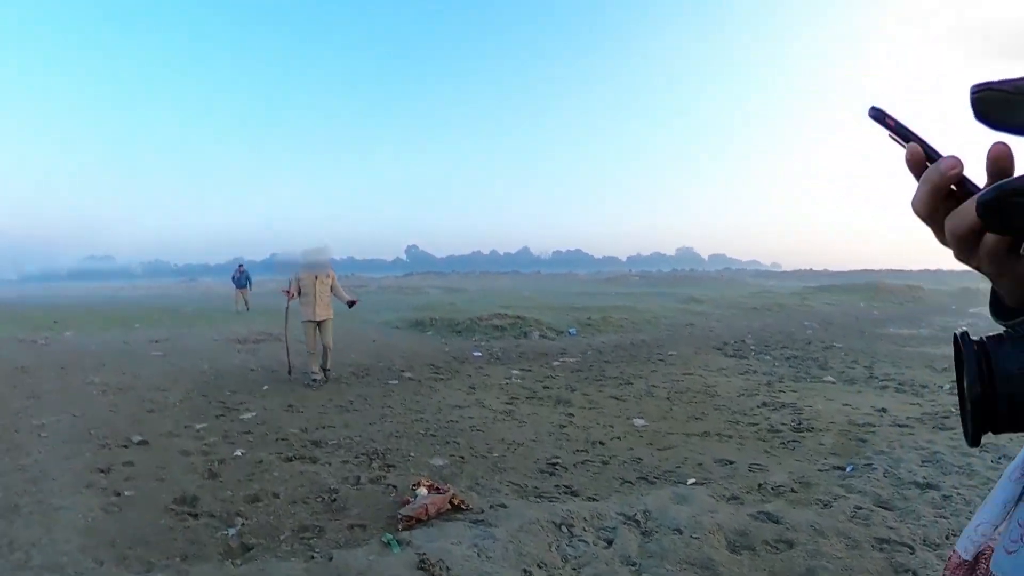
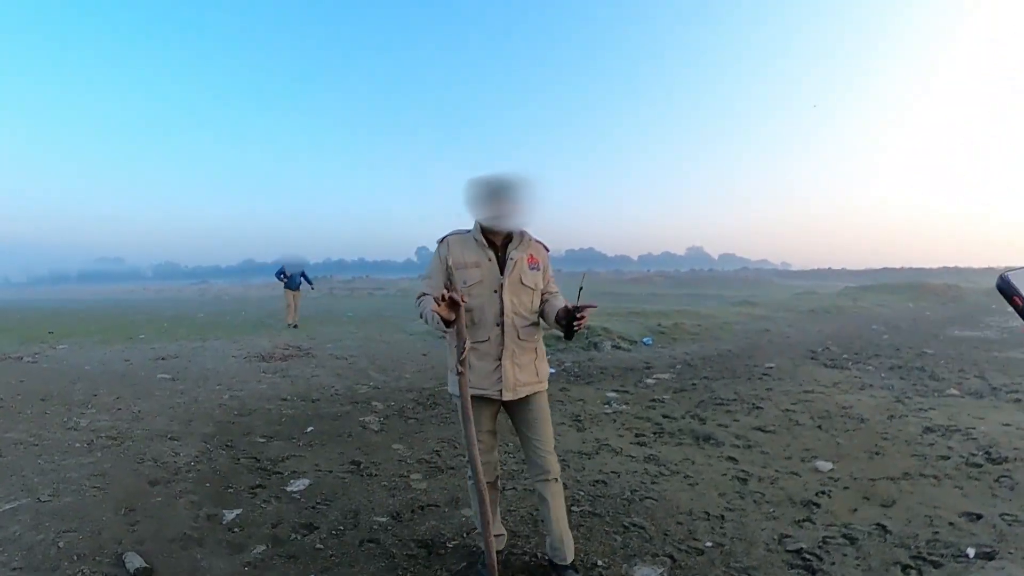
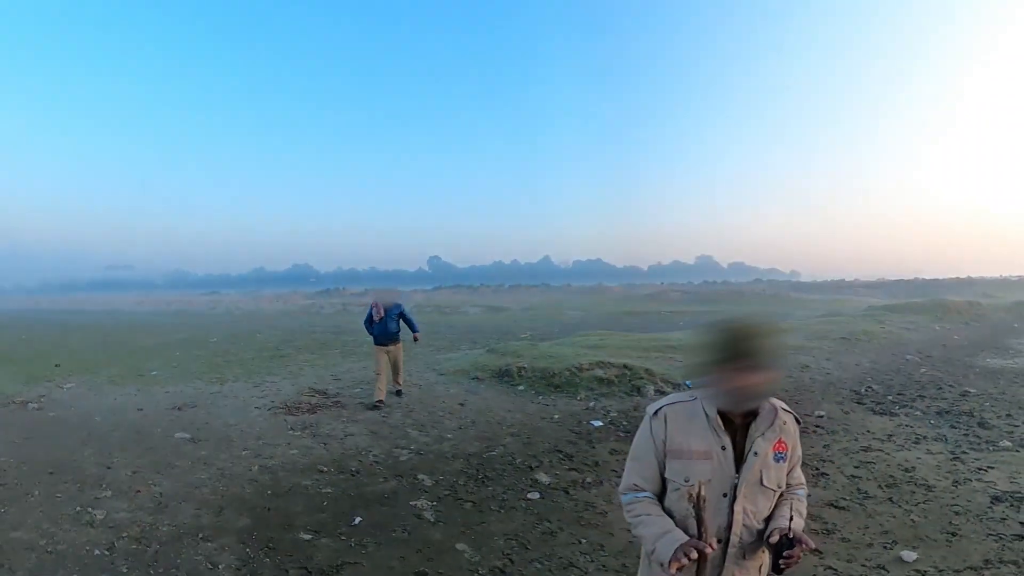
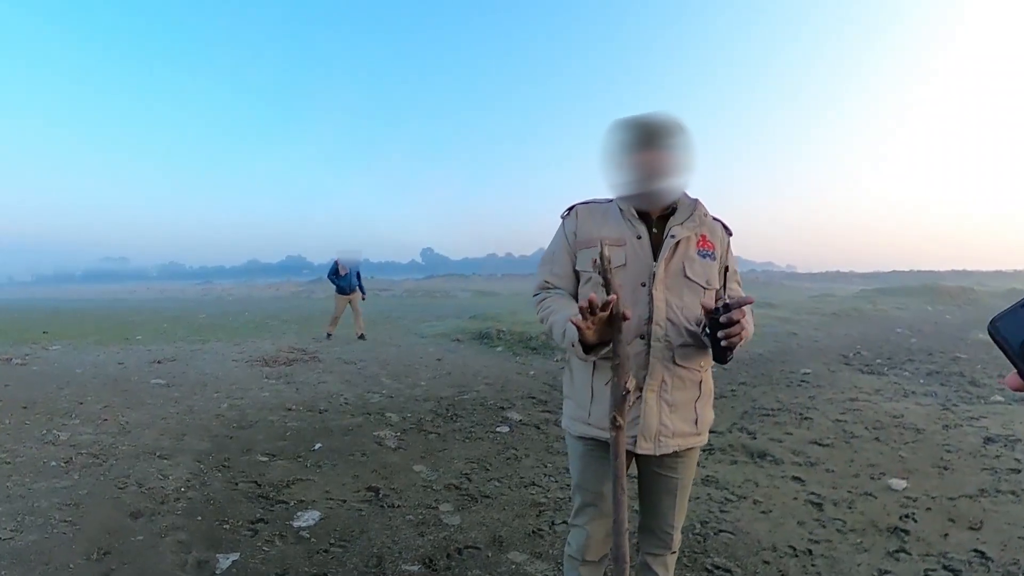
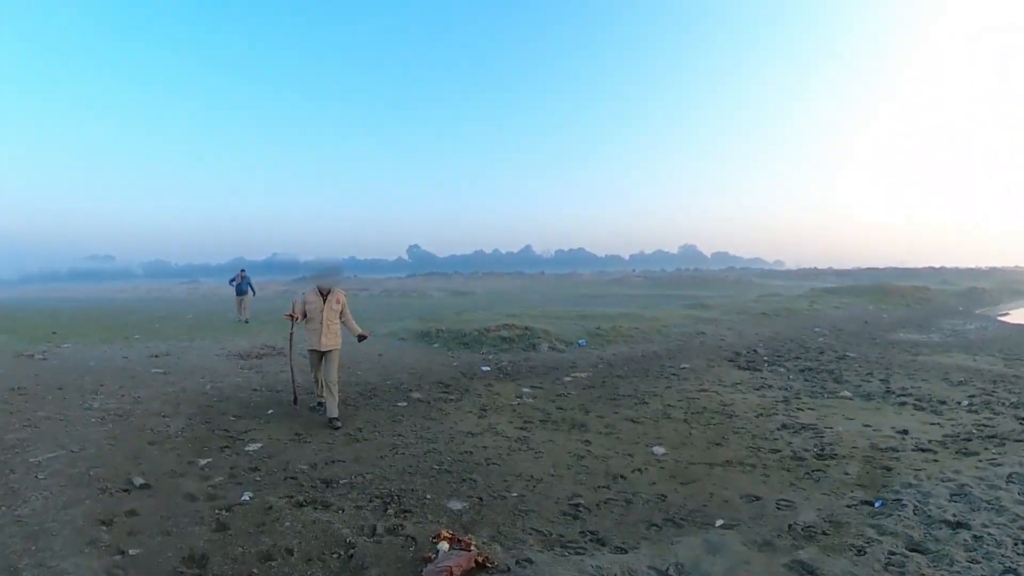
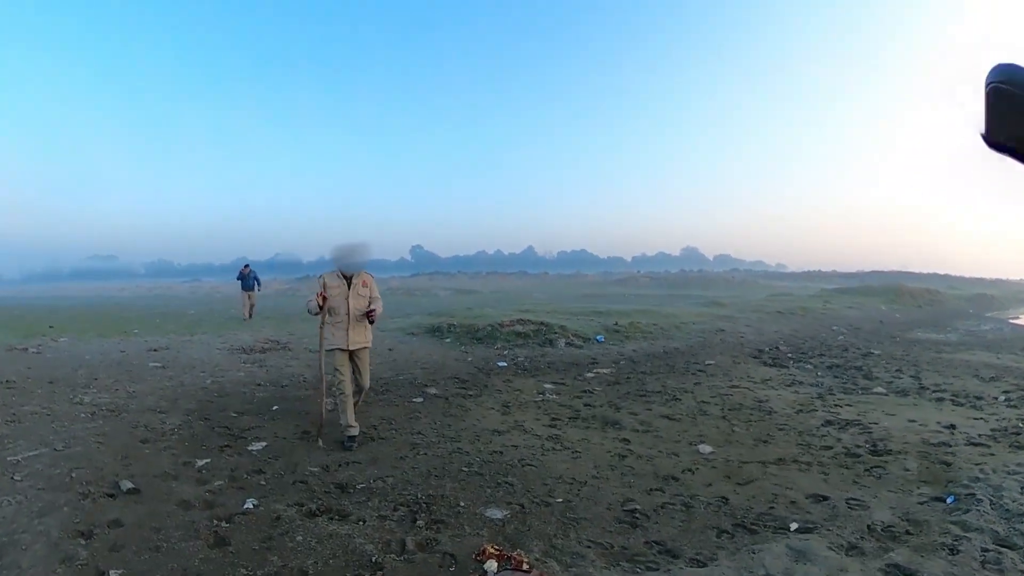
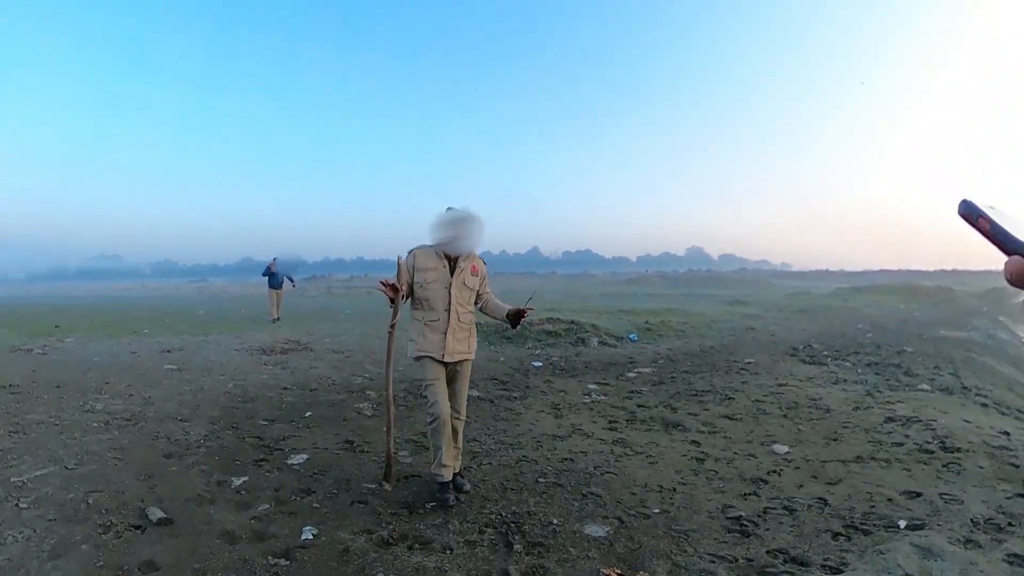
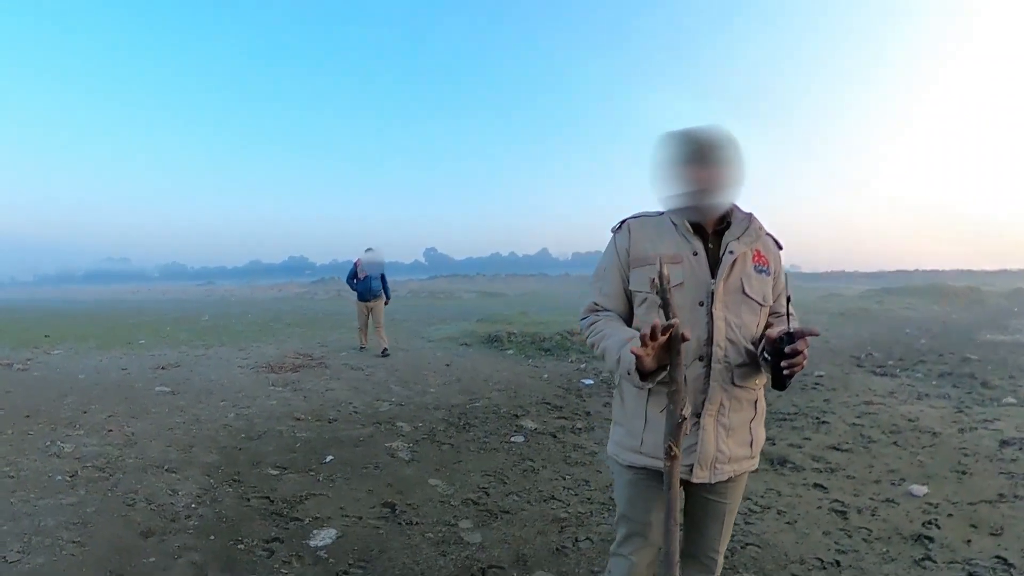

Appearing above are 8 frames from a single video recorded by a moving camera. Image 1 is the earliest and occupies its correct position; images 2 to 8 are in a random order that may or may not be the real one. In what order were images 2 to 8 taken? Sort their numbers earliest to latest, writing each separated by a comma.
5, 6, 7, 2, 4, 8, 3
